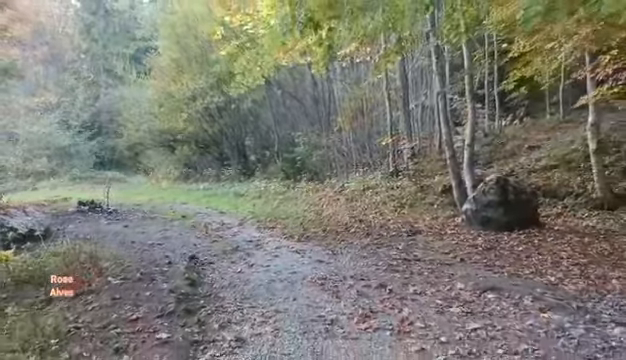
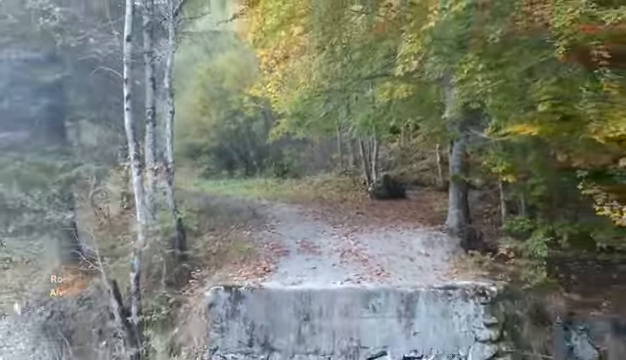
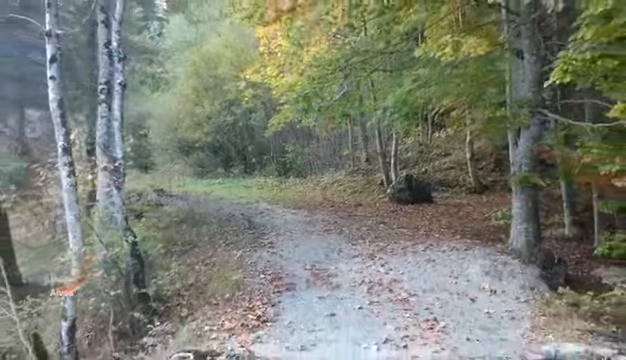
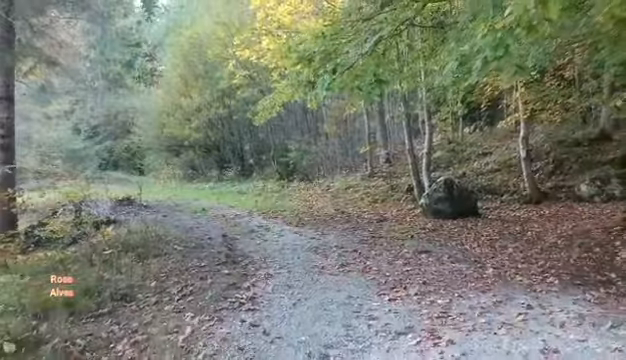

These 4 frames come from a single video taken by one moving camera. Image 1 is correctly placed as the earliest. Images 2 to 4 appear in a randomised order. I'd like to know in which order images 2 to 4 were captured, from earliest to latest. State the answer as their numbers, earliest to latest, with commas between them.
4, 3, 2
